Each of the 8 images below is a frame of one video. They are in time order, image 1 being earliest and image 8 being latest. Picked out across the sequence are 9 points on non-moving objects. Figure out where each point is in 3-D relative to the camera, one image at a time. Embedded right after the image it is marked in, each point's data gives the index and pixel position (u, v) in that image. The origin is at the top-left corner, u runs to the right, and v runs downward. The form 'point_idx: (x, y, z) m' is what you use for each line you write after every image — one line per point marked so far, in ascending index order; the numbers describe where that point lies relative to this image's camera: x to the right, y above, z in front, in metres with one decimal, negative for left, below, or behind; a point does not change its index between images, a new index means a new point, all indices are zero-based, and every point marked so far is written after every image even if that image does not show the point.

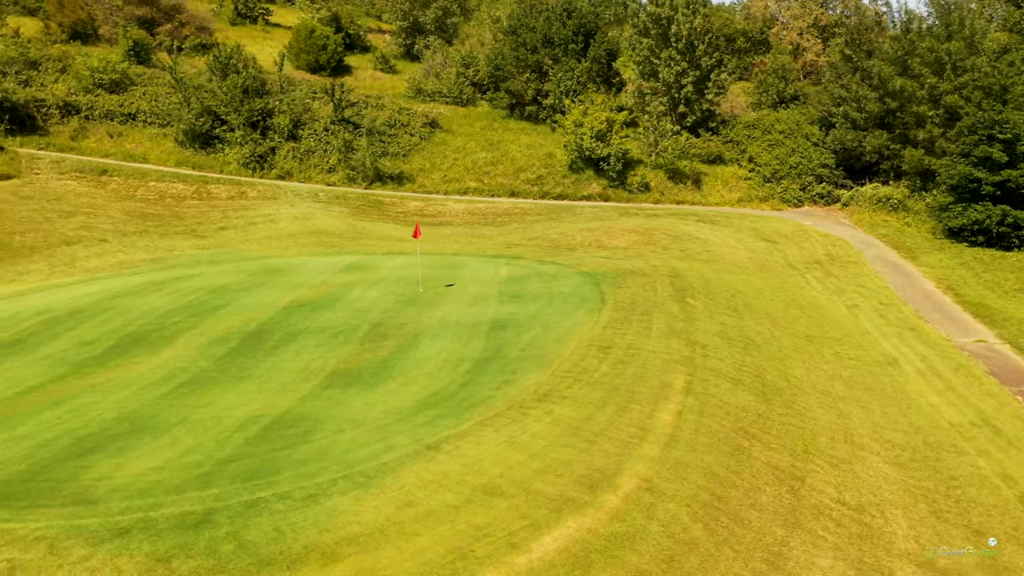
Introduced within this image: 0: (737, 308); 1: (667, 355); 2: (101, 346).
0: (+4.9, -0.4, +18.1) m
1: (+2.5, -1.1, +13.4) m
2: (-7.1, -1.0, +14.2) m
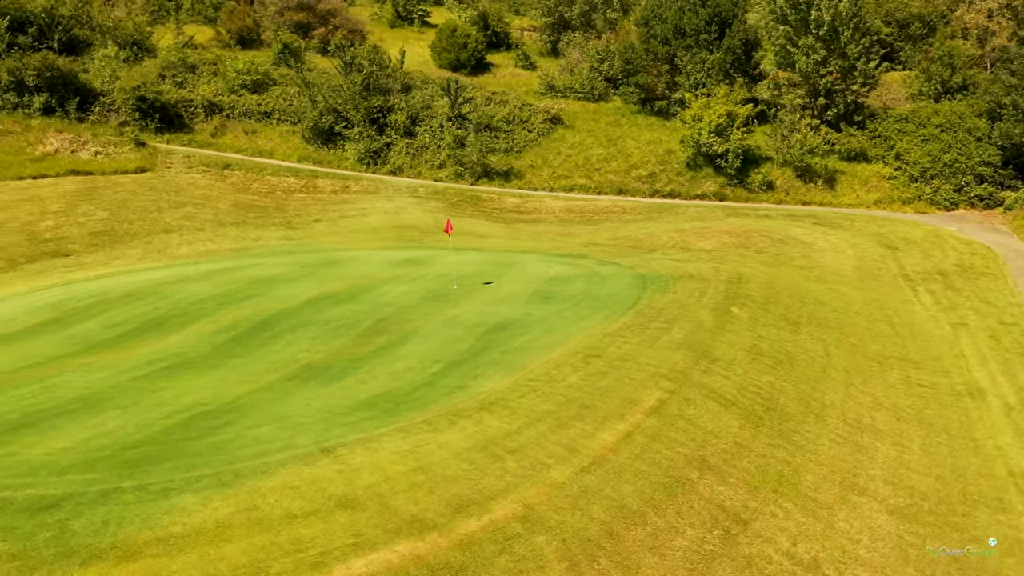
0: (+5.5, -0.6, +16.1) m
1: (+2.1, -1.2, +12.1) m
2: (-7.1, -0.7, +15.0) m
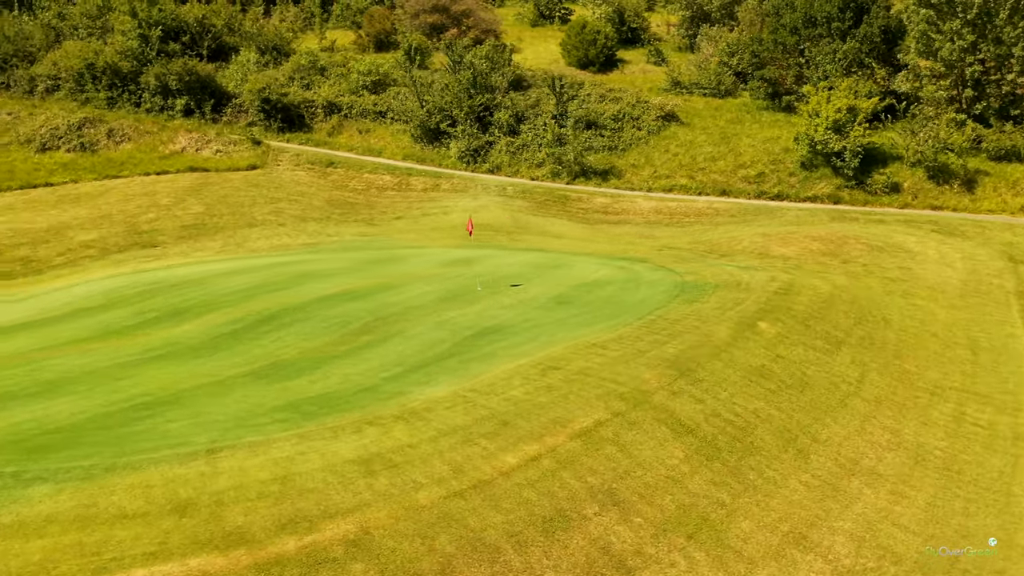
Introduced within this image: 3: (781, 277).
0: (+5.6, -0.9, +14.2) m
1: (+1.4, -1.3, +10.9) m
2: (-7.0, -0.5, +15.8) m
3: (+5.7, +0.2, +17.4) m
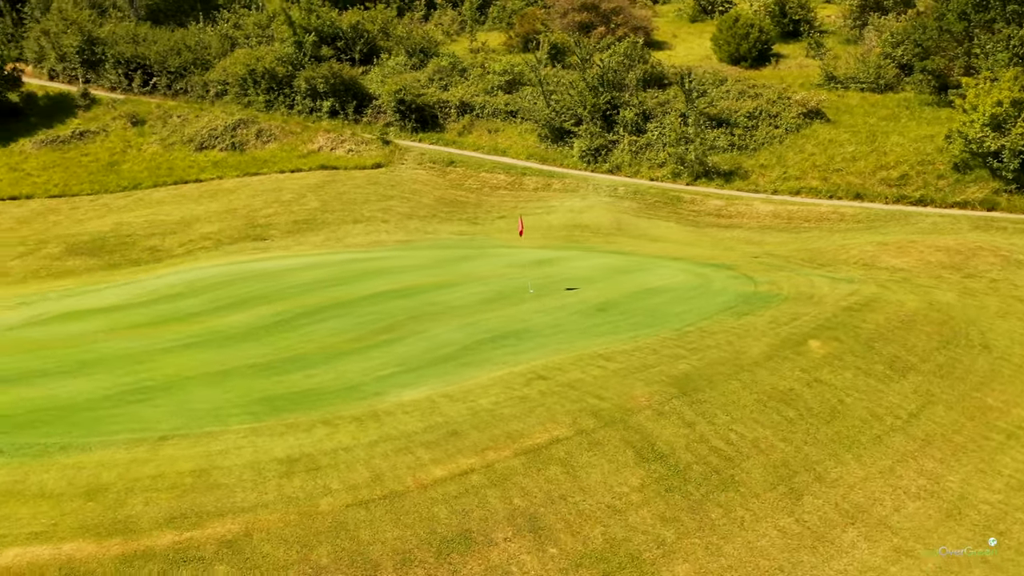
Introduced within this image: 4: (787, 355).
0: (+5.8, -1.2, +12.3) m
1: (+1.0, -1.4, +10.1) m
2: (-6.0, -0.3, +16.6) m
3: (+6.7, 0.0, +15.5) m
4: (+4.0, -1.0, +12.0) m
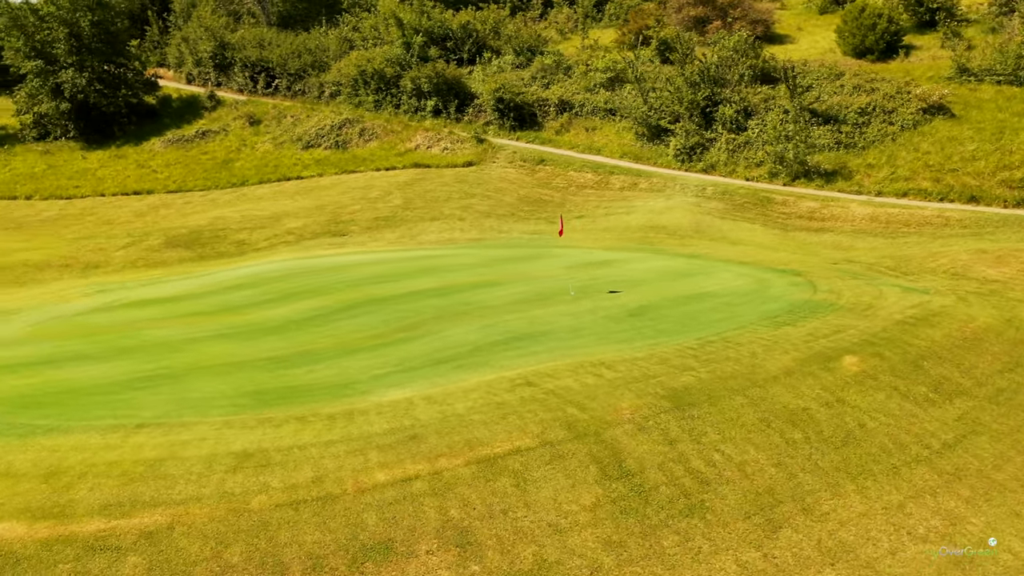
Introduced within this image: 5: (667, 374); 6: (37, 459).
0: (+5.8, -1.3, +11.0) m
1: (+0.7, -1.4, +9.5) m
2: (-5.1, -0.2, +17.1) m
3: (+7.3, -0.3, +13.9) m
4: (+4.0, -1.1, +10.9) m
5: (+2.0, -1.1, +10.7) m
6: (-5.0, -1.8, +8.7) m
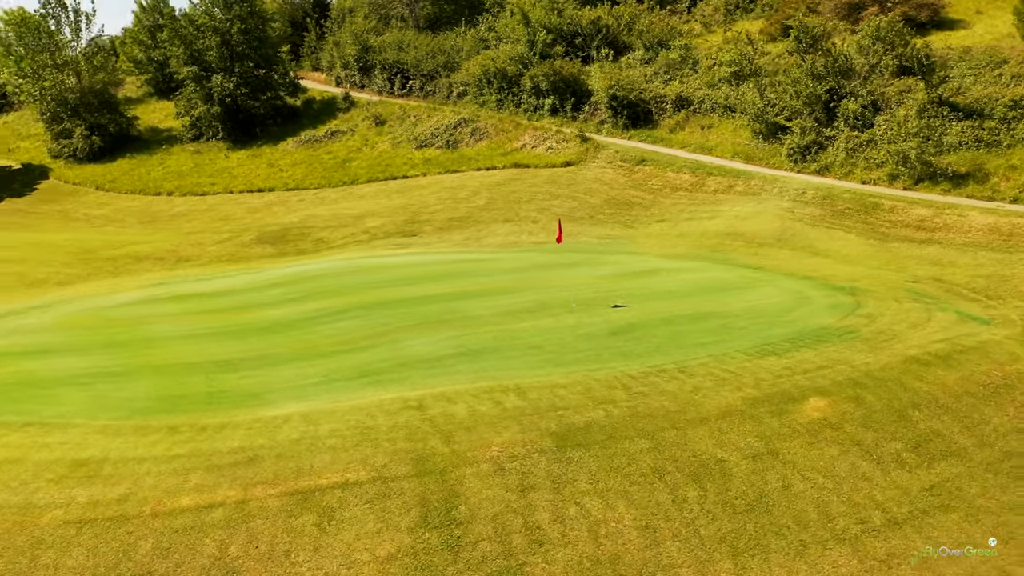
0: (+4.5, -1.7, +8.7) m
1: (-0.8, -1.6, +8.5) m
2: (-4.8, -0.2, +17.1) m
3: (+6.6, -0.7, +11.3) m
4: (+2.7, -1.4, +9.1) m
5: (+0.8, -1.3, +9.3) m
6: (-6.6, -1.8, +9.0) m
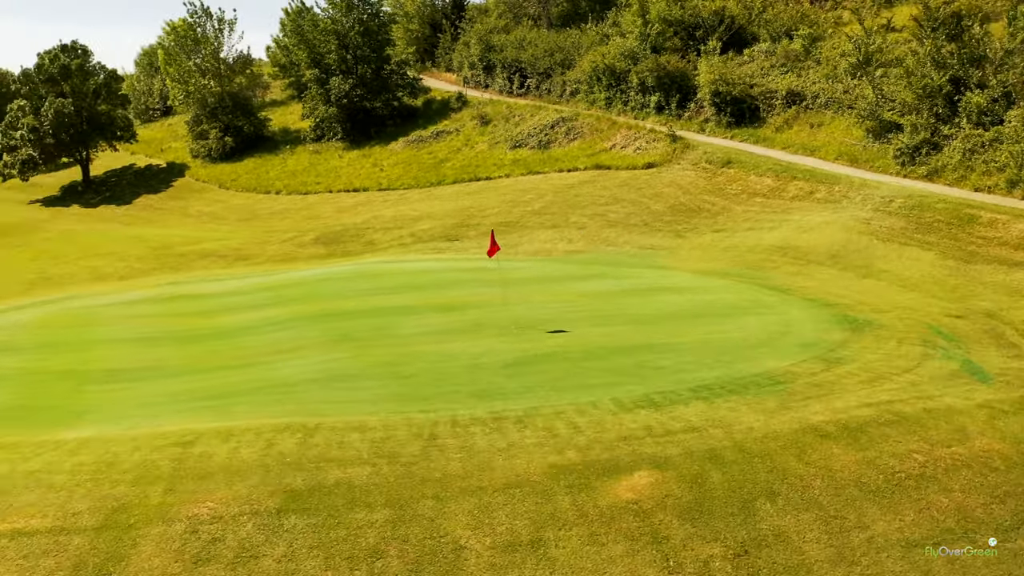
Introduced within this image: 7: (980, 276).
0: (+2.0, -2.1, +6.4) m
1: (-3.2, -1.8, +7.3) m
2: (-5.1, -0.3, +16.6) m
3: (+4.7, -1.2, +8.4) m
4: (+0.4, -1.7, +7.2) m
5: (-1.5, -1.6, +7.8) m
6: (-8.7, -1.8, +9.1) m
7: (+8.8, +0.2, +15.5) m
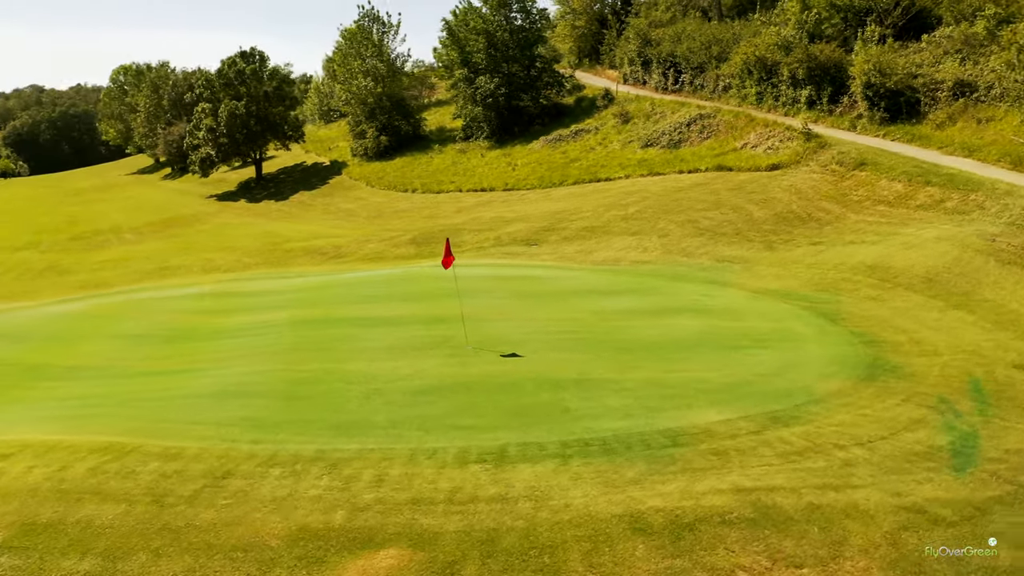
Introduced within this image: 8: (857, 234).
0: (-0.2, -2.4, +4.8) m
1: (-5.1, -1.9, +7.0) m
2: (-4.6, -0.3, +16.5) m
3: (+2.8, -1.6, +6.1) m
4: (-1.6, -1.9, +6.0) m
5: (-3.3, -1.7, +7.0) m
6: (-10.0, -1.6, +10.0) m
7: (+8.7, -0.4, +12.0) m
8: (+7.6, +1.2, +18.4) m
